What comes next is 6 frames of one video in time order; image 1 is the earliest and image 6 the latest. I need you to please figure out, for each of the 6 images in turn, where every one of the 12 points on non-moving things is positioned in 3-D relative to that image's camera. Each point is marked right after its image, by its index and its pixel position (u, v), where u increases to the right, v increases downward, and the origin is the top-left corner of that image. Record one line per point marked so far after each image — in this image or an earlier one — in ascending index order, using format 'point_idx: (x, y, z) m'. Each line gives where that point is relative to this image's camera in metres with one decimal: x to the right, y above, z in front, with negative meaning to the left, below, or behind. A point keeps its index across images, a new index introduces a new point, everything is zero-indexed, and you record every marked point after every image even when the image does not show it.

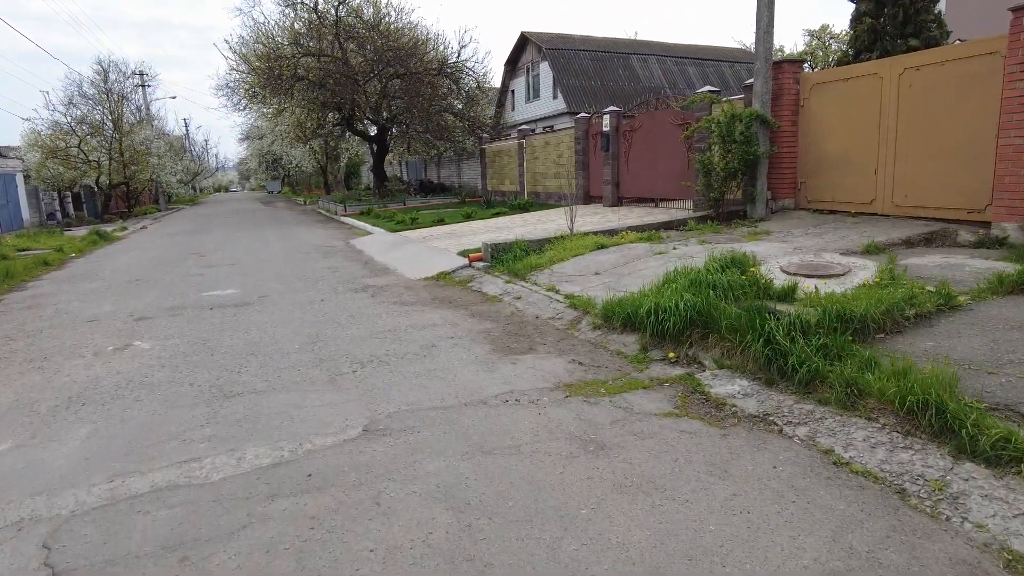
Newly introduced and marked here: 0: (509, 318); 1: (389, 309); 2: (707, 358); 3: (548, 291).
0: (0.0, -0.3, +6.4) m
1: (-1.3, -0.2, +6.8) m
2: (+1.4, -0.5, +4.5) m
3: (+0.4, 0.0, +7.0) m
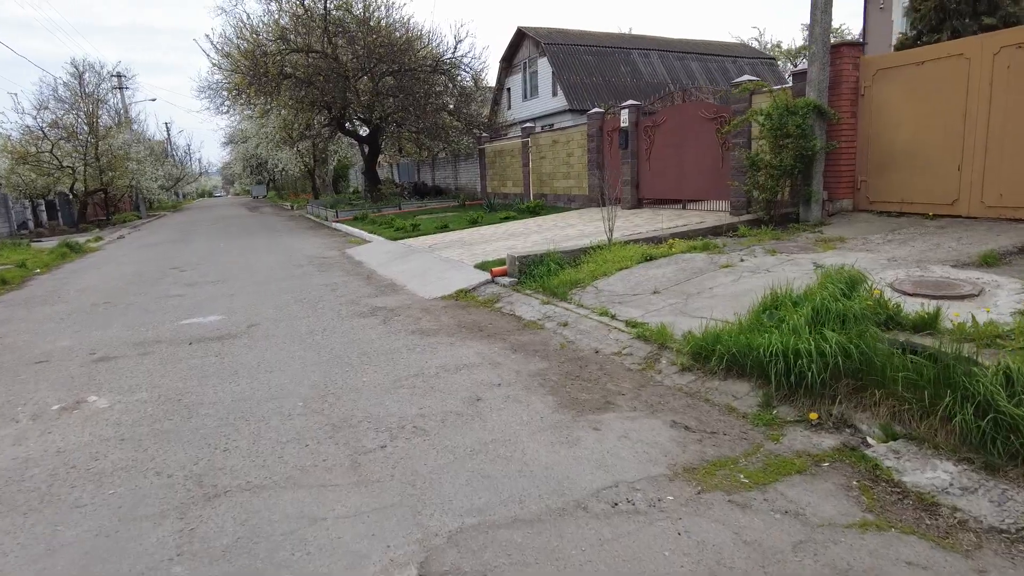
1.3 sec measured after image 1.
0: (+0.4, -0.5, +5.1) m
1: (-0.9, -0.5, +5.5) m
2: (+1.8, -0.7, +3.3) m
3: (+0.8, -0.2, +5.8) m
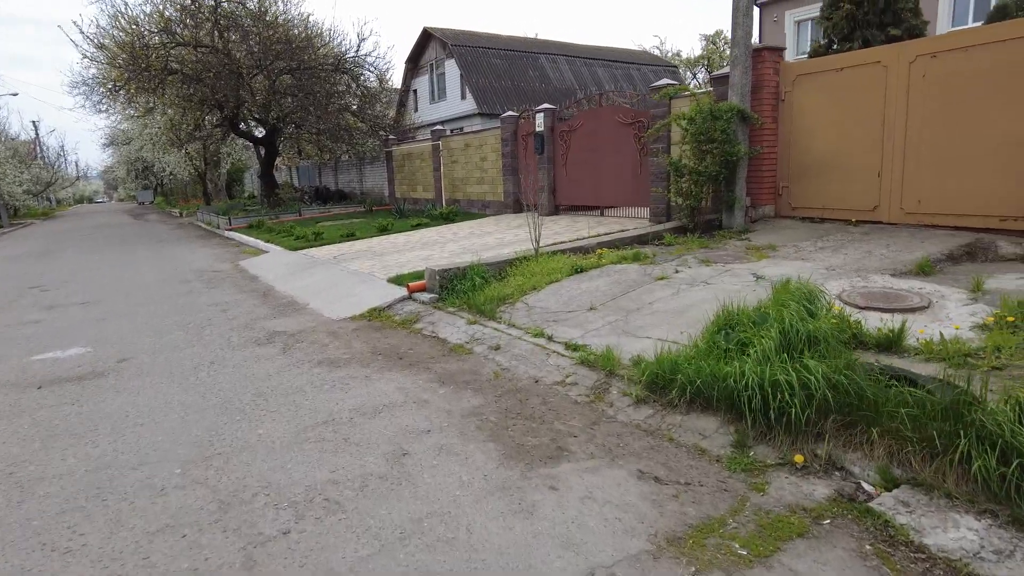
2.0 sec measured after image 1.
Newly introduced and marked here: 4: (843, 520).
0: (-0.1, -0.7, +4.5) m
1: (-1.4, -0.6, +4.7) m
2: (+1.6, -0.8, +2.9) m
3: (+0.2, -0.4, +5.2) m
4: (+1.3, -0.9, +2.6) m
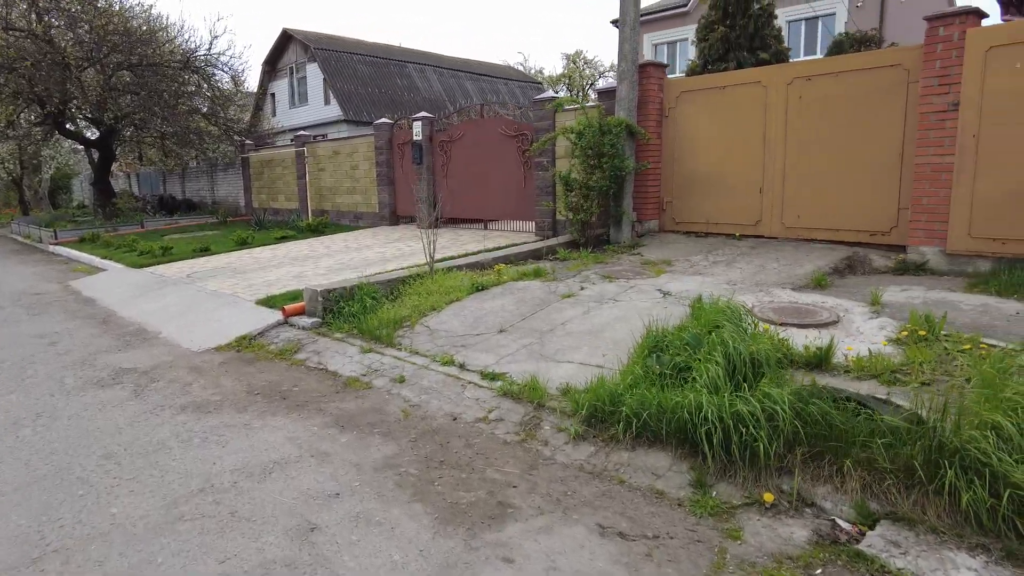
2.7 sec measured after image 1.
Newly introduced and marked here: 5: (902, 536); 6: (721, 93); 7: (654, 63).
0: (-0.6, -0.8, +3.9) m
1: (-1.9, -0.8, +3.8) m
2: (+1.4, -0.9, +2.7) m
3: (-0.5, -0.5, +4.7) m
4: (+1.2, -1.0, +2.4) m
5: (+1.5, -0.9, +2.5) m
6: (+2.6, +2.4, +8.1) m
7: (+1.8, +2.9, +8.4) m
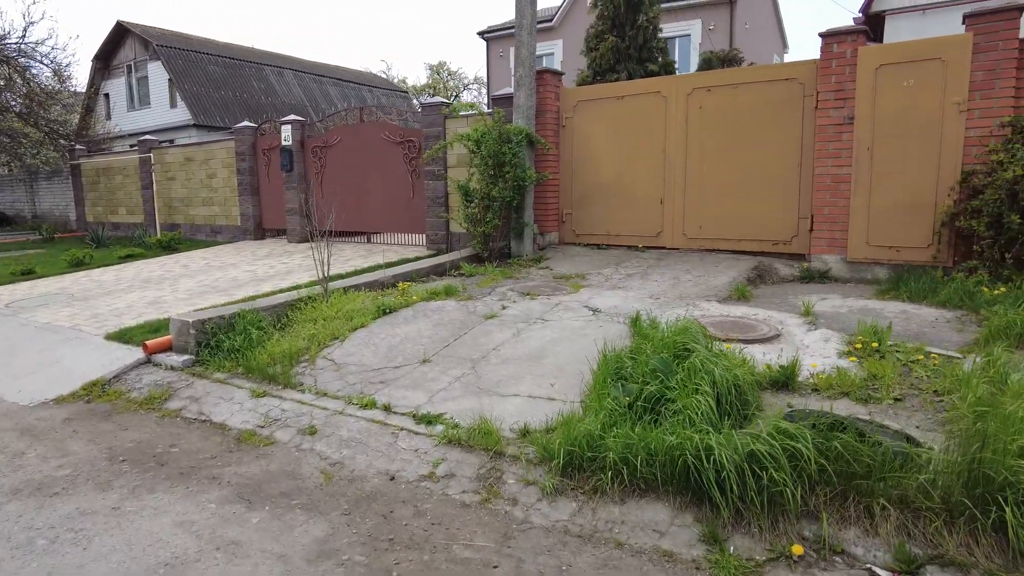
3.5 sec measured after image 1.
0: (-0.9, -1.0, +3.2) m
1: (-2.1, -1.0, +2.8) m
2: (+1.3, -1.0, +2.3) m
3: (-0.9, -0.7, +4.0) m
4: (+1.2, -1.1, +2.0) m
5: (+1.5, -1.0, +2.2) m
6: (+1.3, +2.2, +7.9) m
7: (+0.5, +2.7, +8.1) m
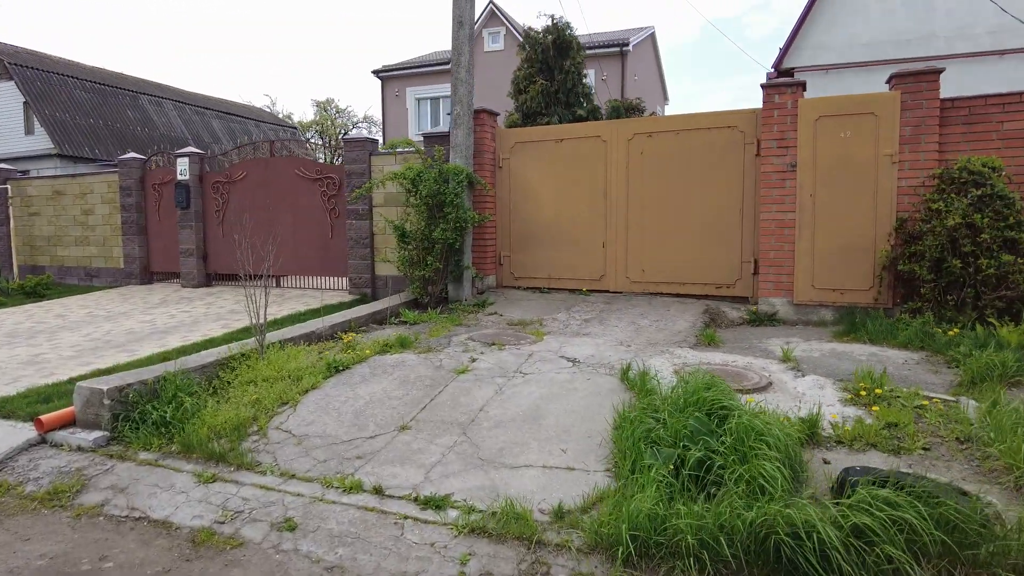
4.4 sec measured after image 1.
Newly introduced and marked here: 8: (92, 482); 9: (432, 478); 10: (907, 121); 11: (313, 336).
0: (-0.7, -1.2, +2.5) m
1: (-1.8, -1.2, +2.0) m
2: (+1.7, -1.1, +2.1) m
3: (-0.8, -1.0, +3.3) m
4: (+1.6, -1.3, +1.8) m
5: (+1.8, -1.2, +2.0) m
6: (+0.6, +1.7, +7.8) m
7: (-0.3, +2.2, +7.9) m
8: (-2.3, -1.0, +3.6) m
9: (-0.4, -1.0, +3.4) m
10: (+3.7, +1.6, +6.1) m
11: (-1.7, -0.4, +5.7) m
